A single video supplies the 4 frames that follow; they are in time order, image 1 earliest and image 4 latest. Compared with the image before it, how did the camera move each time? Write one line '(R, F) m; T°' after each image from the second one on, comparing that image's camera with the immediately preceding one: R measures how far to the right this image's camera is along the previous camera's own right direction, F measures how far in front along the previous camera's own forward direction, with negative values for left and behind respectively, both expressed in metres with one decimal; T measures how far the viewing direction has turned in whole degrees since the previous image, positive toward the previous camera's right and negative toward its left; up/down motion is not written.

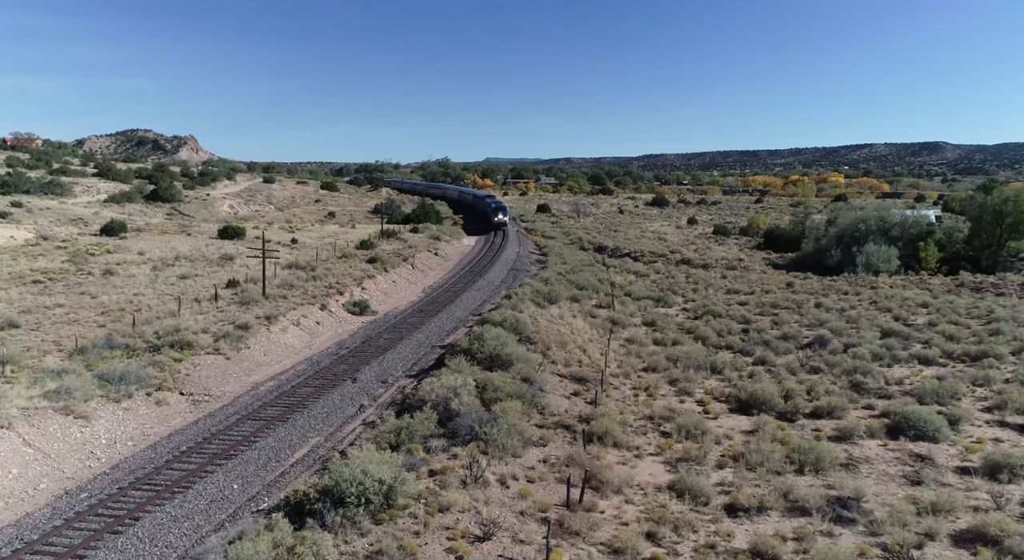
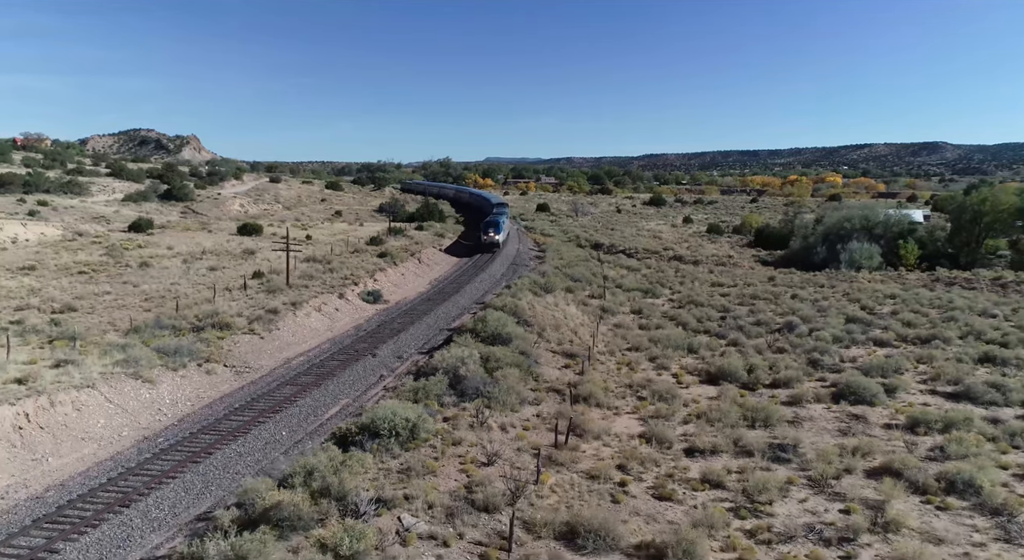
(0.0, -3.1) m; 0°
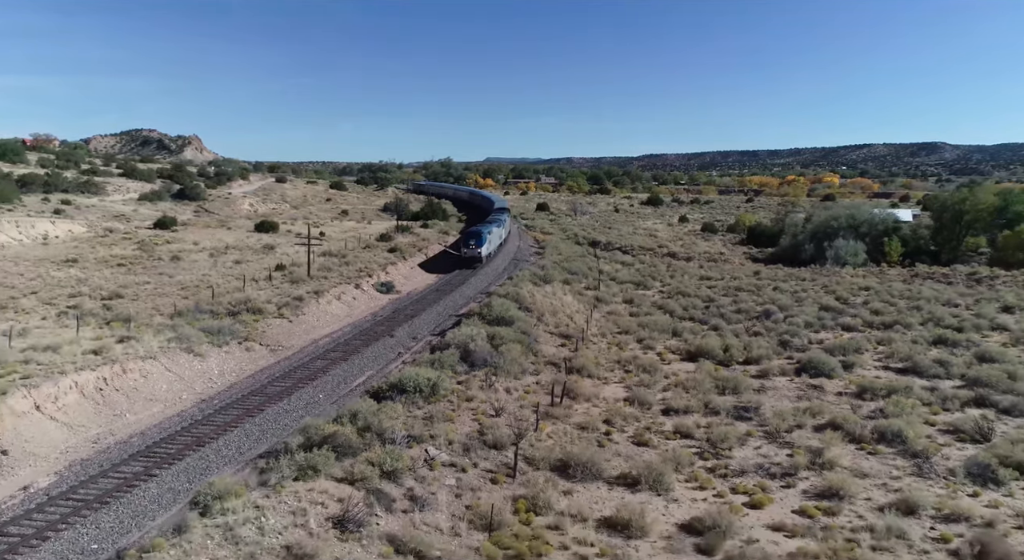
(-0.1, -3.0) m; 0°
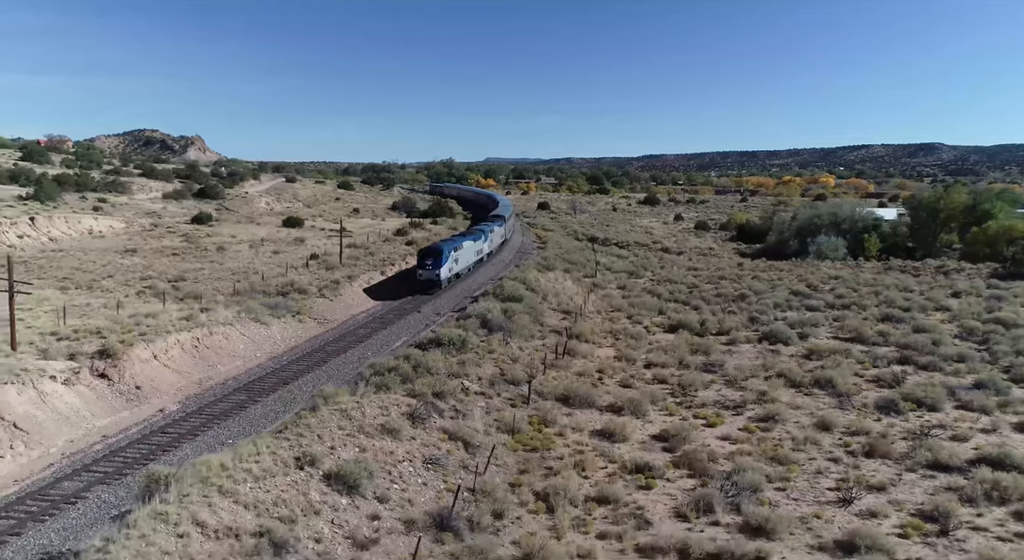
(-0.4, -4.9) m; 0°
